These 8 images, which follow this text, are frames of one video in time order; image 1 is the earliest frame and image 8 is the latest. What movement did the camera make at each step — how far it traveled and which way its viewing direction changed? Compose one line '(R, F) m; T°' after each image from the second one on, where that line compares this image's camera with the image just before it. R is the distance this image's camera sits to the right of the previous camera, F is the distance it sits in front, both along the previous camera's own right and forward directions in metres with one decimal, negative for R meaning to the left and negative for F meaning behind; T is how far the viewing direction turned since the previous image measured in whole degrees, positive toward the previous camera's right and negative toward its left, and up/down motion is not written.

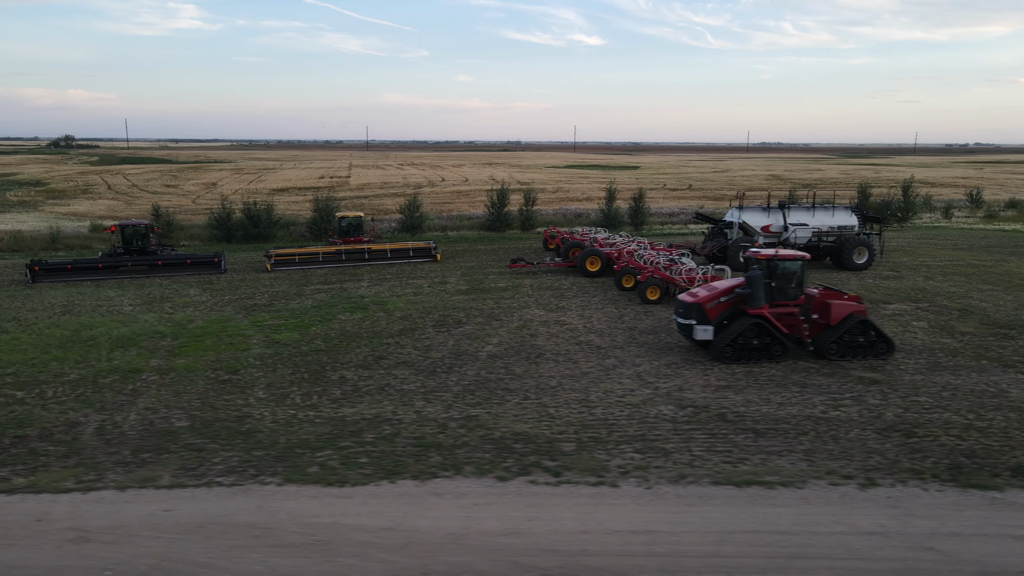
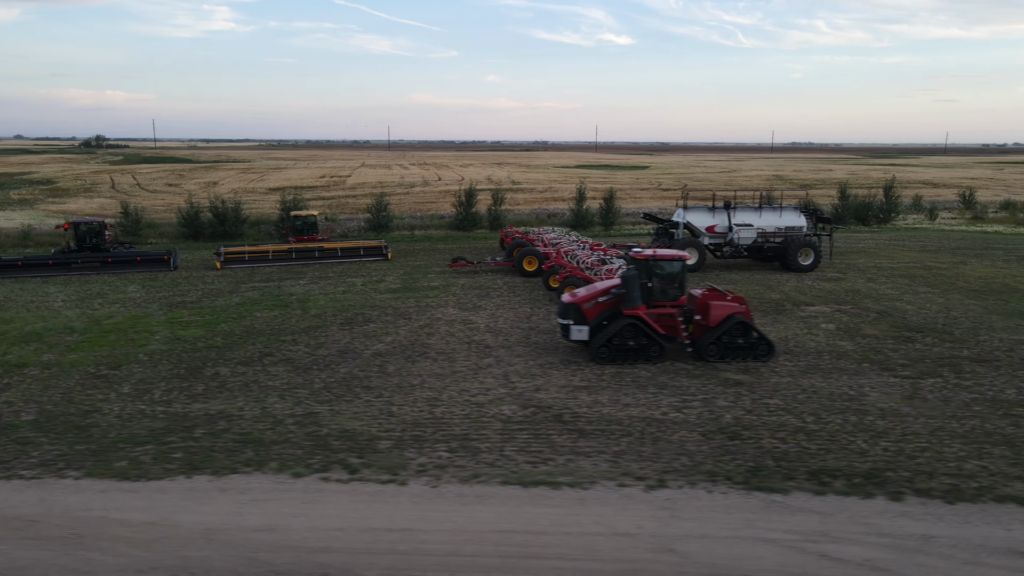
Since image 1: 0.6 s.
(+2.1, 0.0) m; -2°
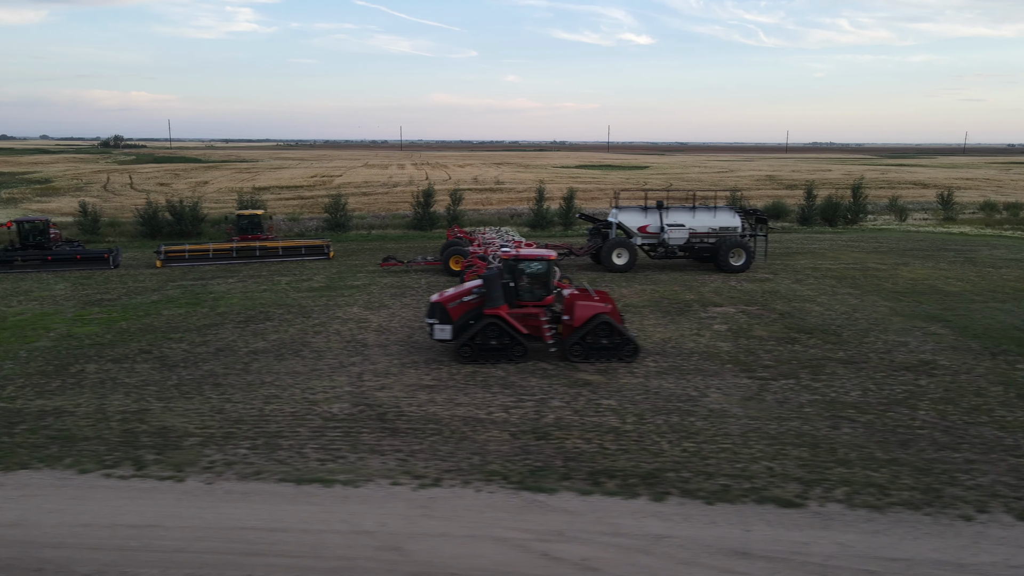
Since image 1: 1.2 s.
(+2.2, 0.0) m; -1°
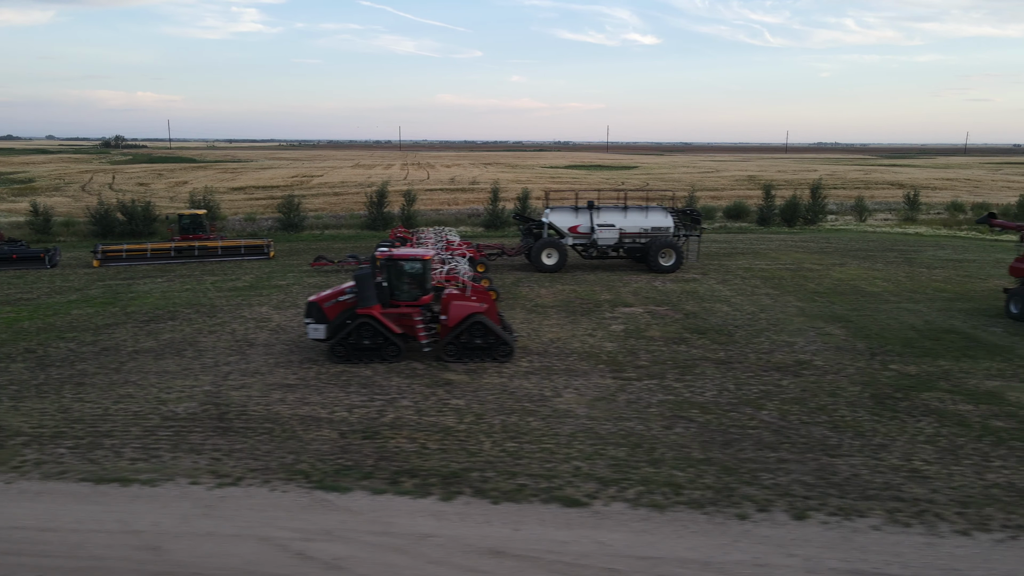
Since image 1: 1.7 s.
(+1.8, 0.0) m; 0°
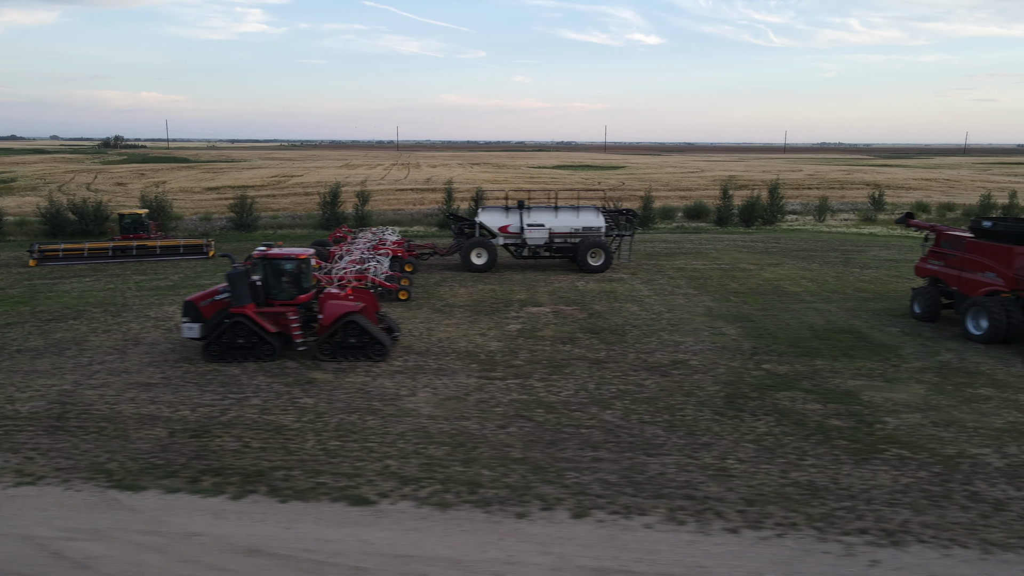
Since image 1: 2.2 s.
(+1.8, 0.0) m; 0°
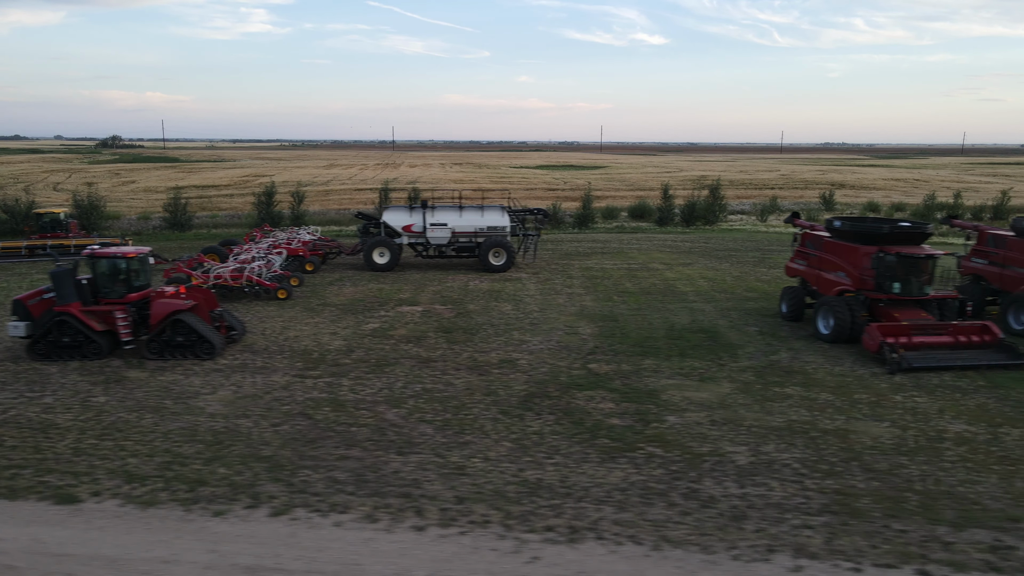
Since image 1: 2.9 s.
(+2.5, 0.0) m; +1°
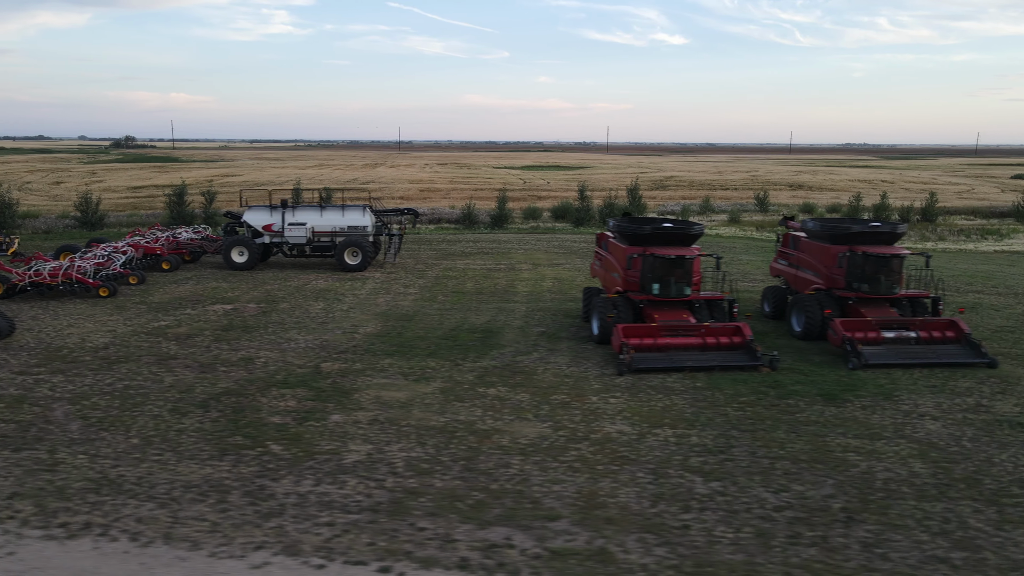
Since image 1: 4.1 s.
(+4.0, 0.0) m; 0°
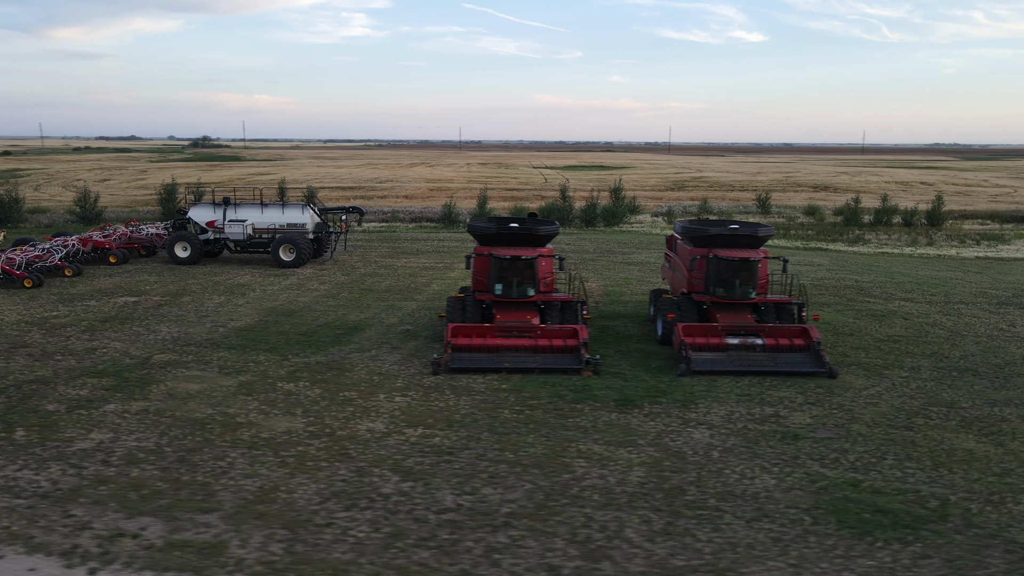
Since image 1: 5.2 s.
(+3.5, +0.1) m; -4°
